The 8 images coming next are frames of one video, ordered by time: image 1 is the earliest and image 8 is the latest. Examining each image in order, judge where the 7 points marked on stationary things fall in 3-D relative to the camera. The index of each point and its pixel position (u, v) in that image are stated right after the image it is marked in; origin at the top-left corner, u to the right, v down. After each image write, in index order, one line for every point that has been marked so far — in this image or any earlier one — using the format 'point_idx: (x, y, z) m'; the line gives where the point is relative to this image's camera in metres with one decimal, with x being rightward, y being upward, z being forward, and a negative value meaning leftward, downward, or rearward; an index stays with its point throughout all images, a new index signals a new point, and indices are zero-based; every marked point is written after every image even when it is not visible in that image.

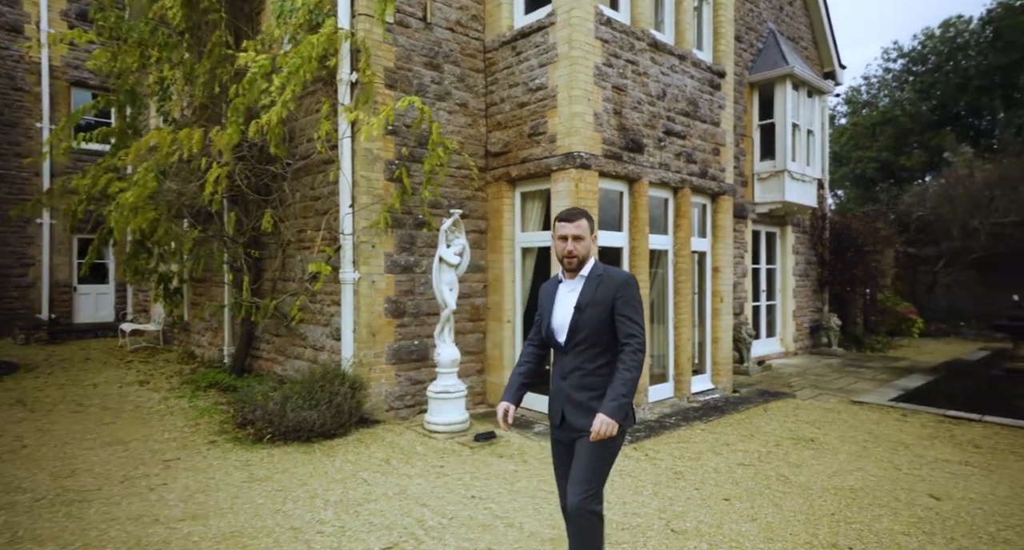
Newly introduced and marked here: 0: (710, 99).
0: (+2.4, +2.1, +7.0) m
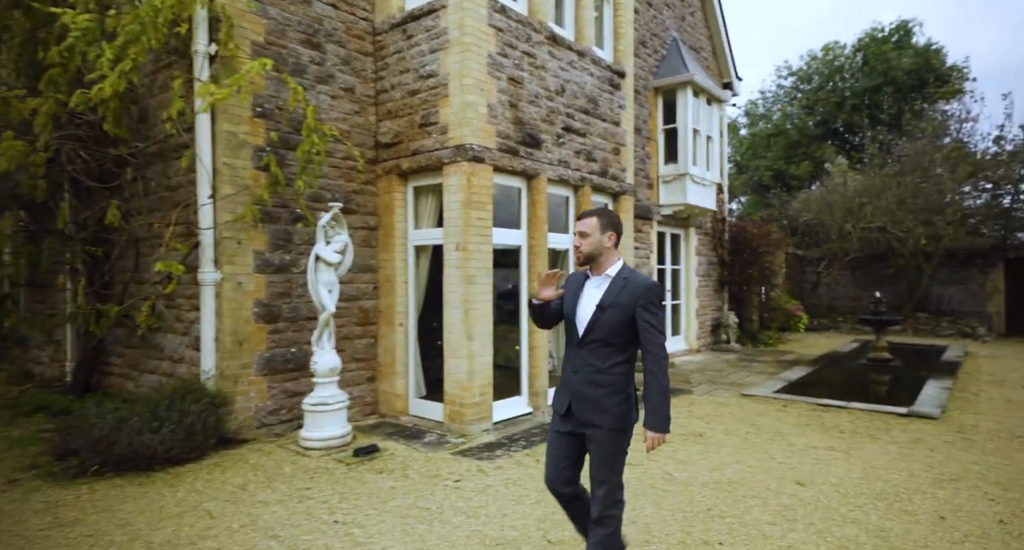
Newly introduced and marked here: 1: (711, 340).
0: (+1.2, +2.1, +7.0) m
1: (+4.9, -1.7, +14.2) m
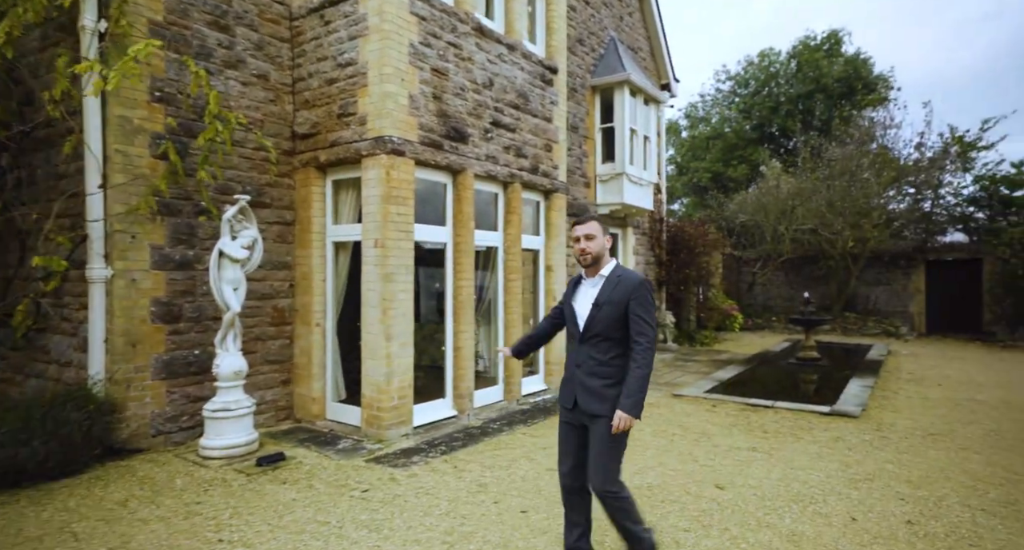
0: (+0.3, +2.1, +6.9) m
1: (+3.4, -1.6, +14.4) m
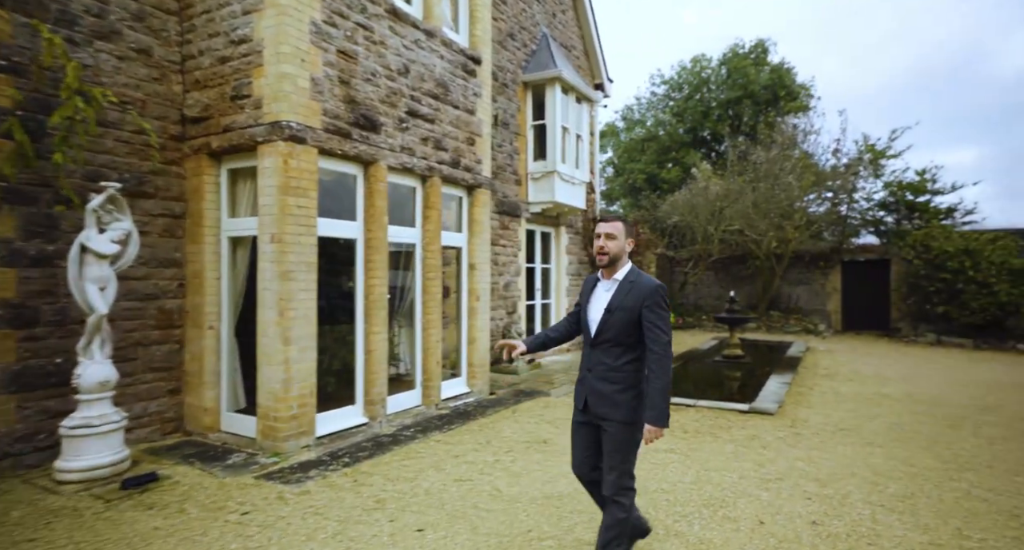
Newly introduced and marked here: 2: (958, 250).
0: (-0.5, +2.2, +6.6) m
1: (+1.7, -1.6, +14.4) m
2: (+11.5, +0.6, +15.1) m
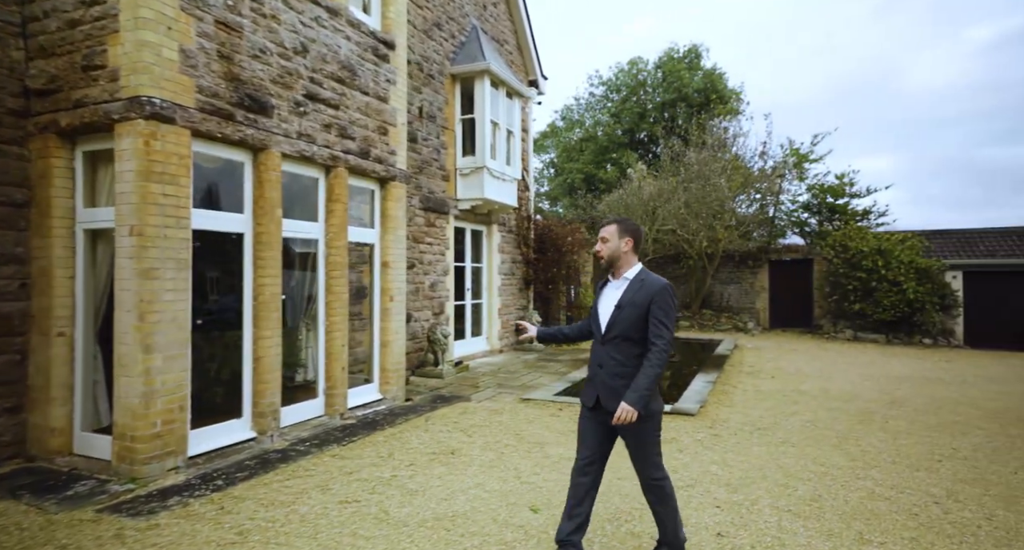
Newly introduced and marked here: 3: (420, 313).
0: (-1.5, +2.2, +6.2) m
1: (+0.1, -1.6, +14.2) m
2: (+9.7, +0.7, +15.7) m
3: (-1.6, -0.7, +10.1) m
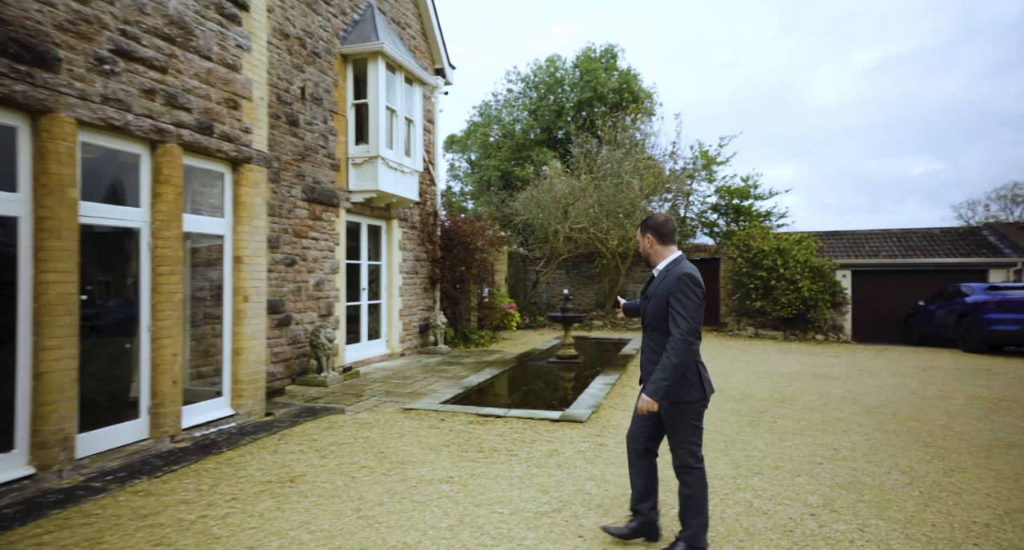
0: (-2.7, +2.2, +5.3) m
1: (-2.2, -1.6, +13.4) m
2: (+7.2, +0.7, +16.2) m
3: (-3.3, -0.6, +9.1) m
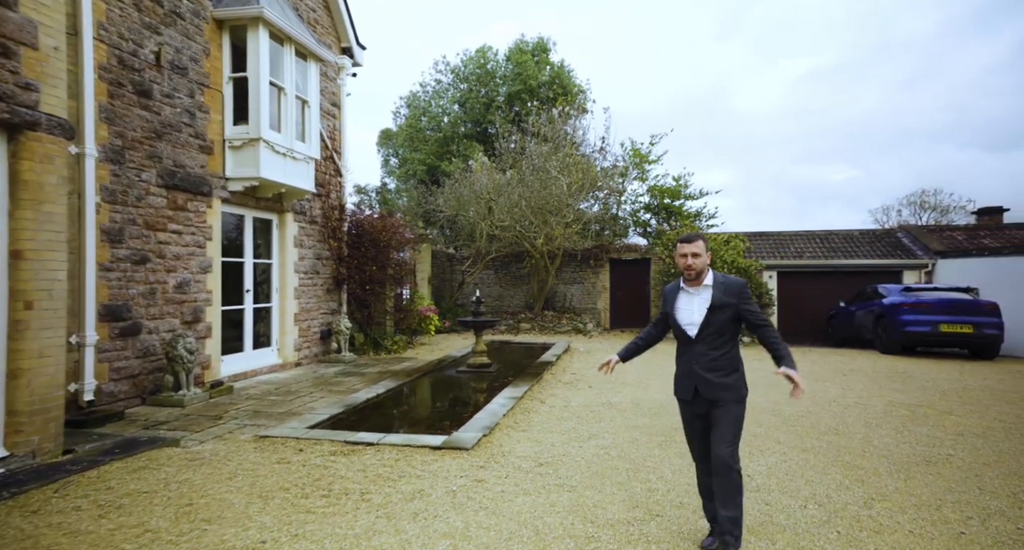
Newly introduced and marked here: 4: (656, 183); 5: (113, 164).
0: (-3.7, +2.2, +4.0) m
1: (-4.0, -1.5, +12.1) m
2: (+5.1, +0.7, +15.8) m
3: (-4.7, -0.6, +7.7) m
4: (+4.7, +3.1, +19.5) m
5: (-4.8, +1.3, +7.0) m
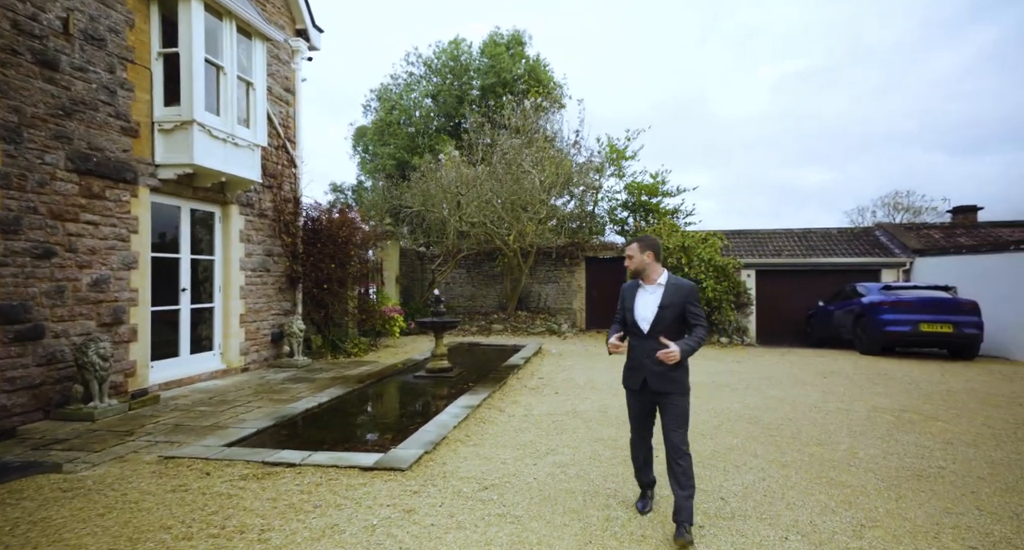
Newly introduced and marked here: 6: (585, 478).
0: (-4.1, +2.3, +3.1) m
1: (-4.7, -1.5, +11.2) m
2: (+4.3, +0.7, +15.2) m
3: (-5.2, -0.6, +6.9) m
4: (+3.8, +3.1, +19.0) m
5: (-5.3, +1.4, +6.1) m
6: (+0.6, -1.6, +4.7) m
